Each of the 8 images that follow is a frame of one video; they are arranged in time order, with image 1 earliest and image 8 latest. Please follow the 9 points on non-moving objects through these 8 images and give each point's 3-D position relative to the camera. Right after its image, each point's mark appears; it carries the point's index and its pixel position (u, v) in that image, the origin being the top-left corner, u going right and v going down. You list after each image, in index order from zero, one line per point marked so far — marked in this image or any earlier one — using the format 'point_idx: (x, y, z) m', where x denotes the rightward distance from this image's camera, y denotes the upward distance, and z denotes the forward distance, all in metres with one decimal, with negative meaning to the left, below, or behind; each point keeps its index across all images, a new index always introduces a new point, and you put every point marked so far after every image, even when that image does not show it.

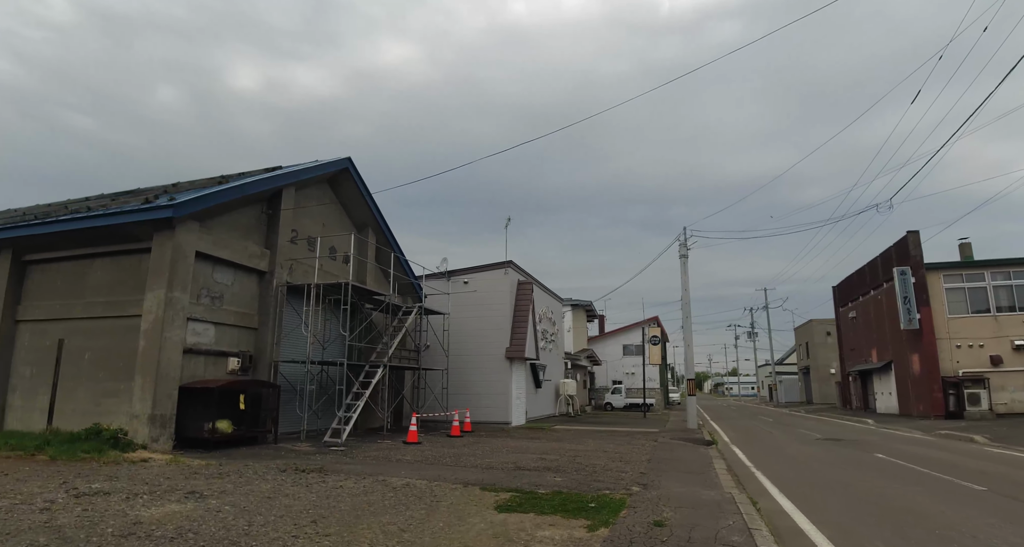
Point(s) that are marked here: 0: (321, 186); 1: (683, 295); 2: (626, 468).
0: (-5.4, +2.5, +15.5) m
1: (+6.0, -0.9, +19.8) m
2: (+2.0, -3.6, +10.0) m
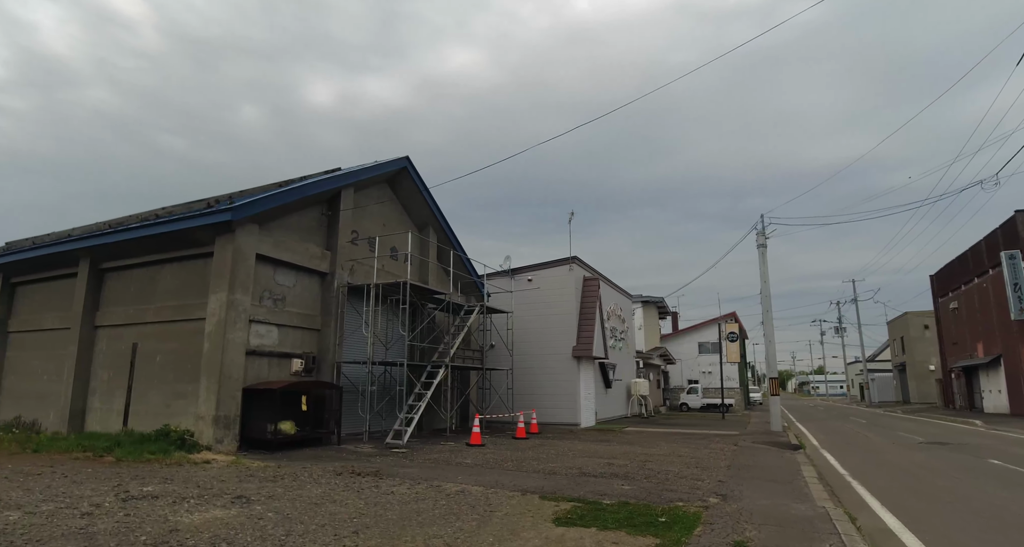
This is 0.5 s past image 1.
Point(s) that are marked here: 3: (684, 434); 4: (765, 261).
0: (-3.7, +2.4, +15.4) m
1: (+8.2, -0.5, +18.3) m
2: (+3.1, -3.3, +9.1) m
3: (+5.2, -4.9, +16.7) m
4: (+8.4, +0.4, +18.6) m
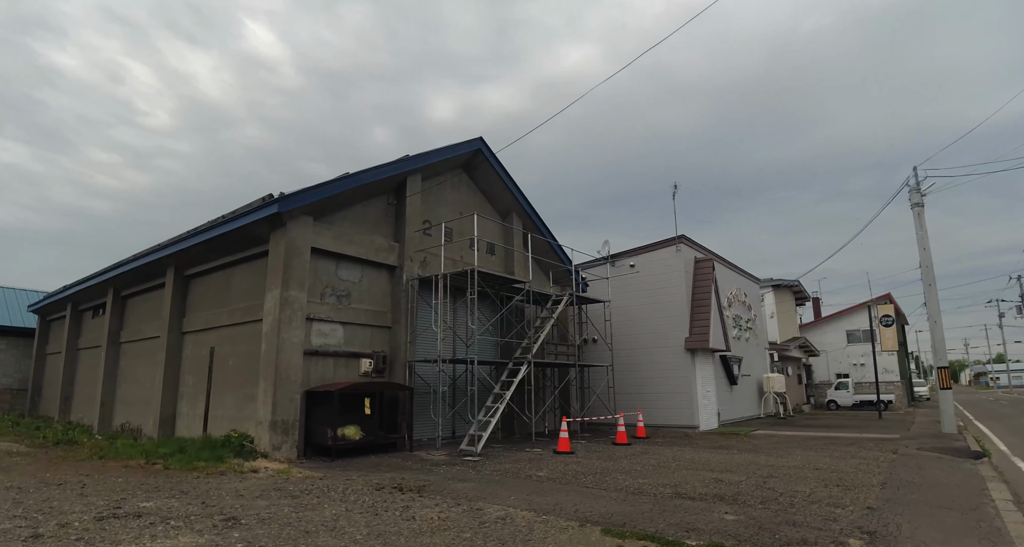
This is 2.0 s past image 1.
0: (-1.6, +2.6, +14.4) m
1: (+10.9, +0.5, +14.5) m
2: (+4.0, -2.8, +6.7) m
3: (+7.9, -4.1, +13.6) m
4: (+11.0, +1.4, +14.8) m
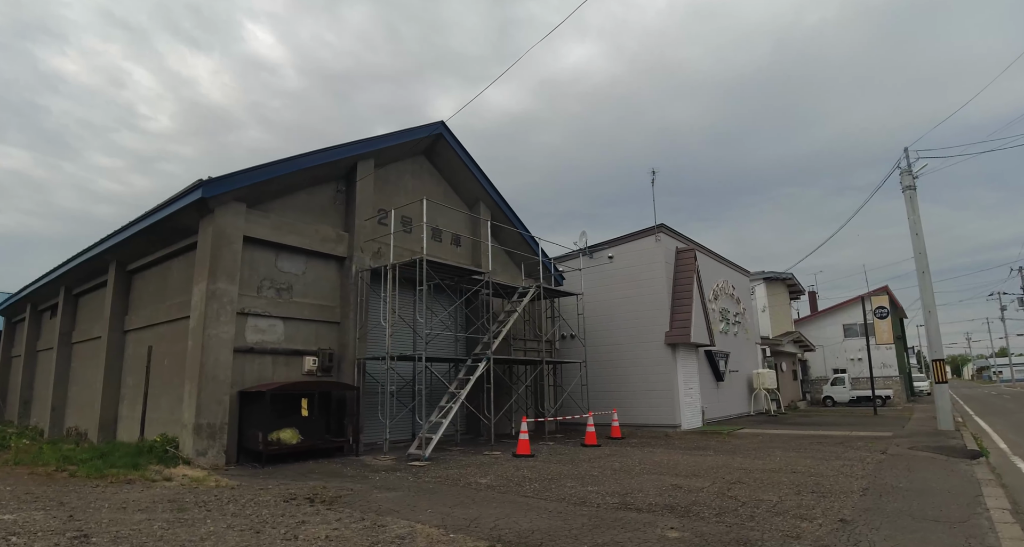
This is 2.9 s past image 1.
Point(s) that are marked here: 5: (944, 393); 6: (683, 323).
0: (-2.4, +2.8, +13.5) m
1: (+10.0, +0.8, +13.6) m
2: (+3.2, -2.5, +5.8) m
3: (+7.1, -3.8, +12.7) m
4: (+10.2, +1.7, +13.9) m
5: (+10.5, -2.9, +13.3) m
6: (+4.6, -1.3, +14.7) m
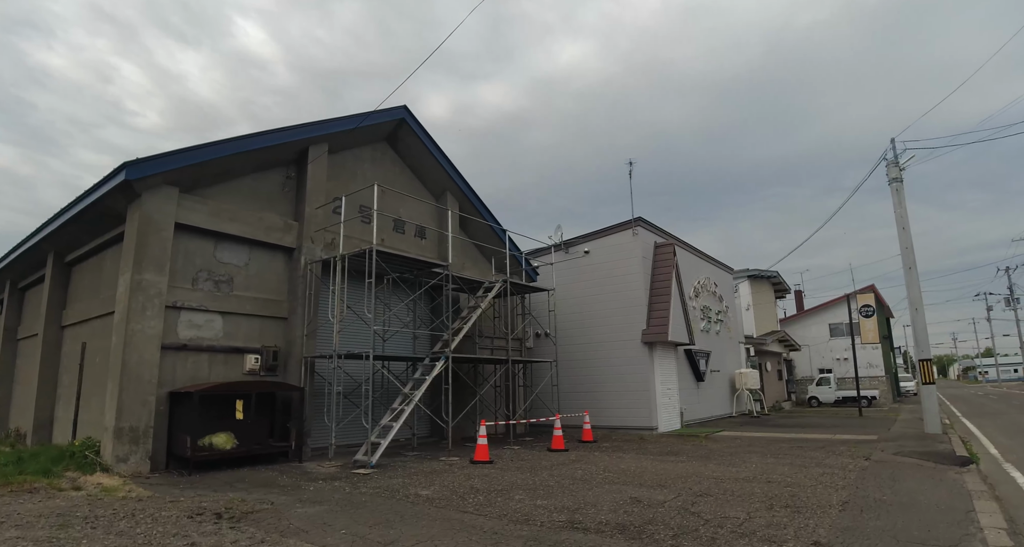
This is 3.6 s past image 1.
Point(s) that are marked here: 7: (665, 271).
0: (-3.2, +3.0, +12.7) m
1: (+9.3, +0.9, +13.0) m
2: (+2.5, -2.4, +5.1) m
3: (+6.3, -3.7, +12.1) m
4: (+9.4, +1.8, +13.3) m
5: (+9.7, -2.8, +12.7) m
6: (+3.8, -1.2, +14.1) m
7: (+4.1, +0.1, +14.8) m
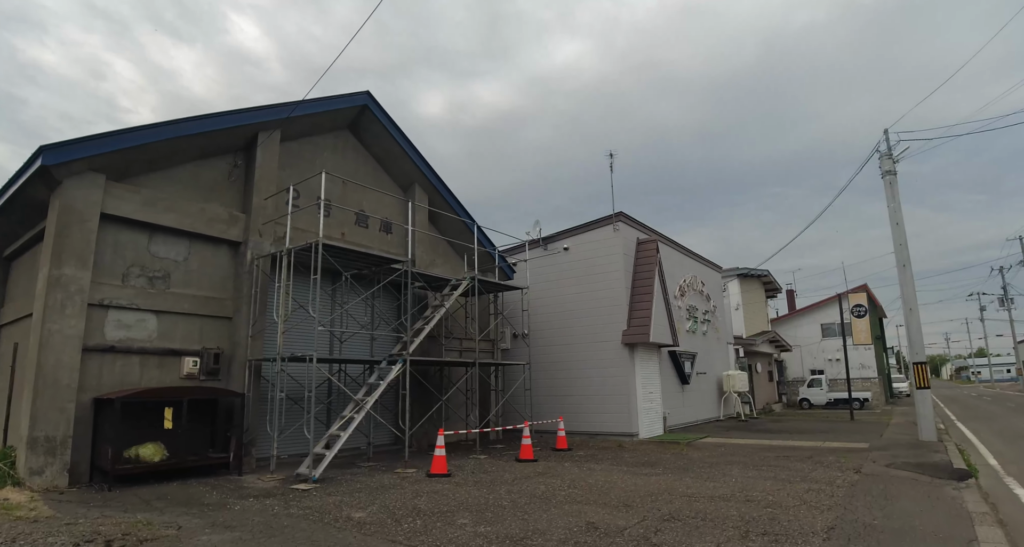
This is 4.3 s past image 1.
0: (-3.8, +3.1, +11.9) m
1: (+8.6, +0.9, +12.3) m
2: (+1.9, -2.3, +4.3) m
3: (+5.6, -3.6, +11.4) m
4: (+8.8, +1.9, +12.6) m
5: (+9.1, -2.8, +12.0) m
6: (+3.1, -1.2, +13.3) m
7: (+3.4, +0.1, +14.1) m
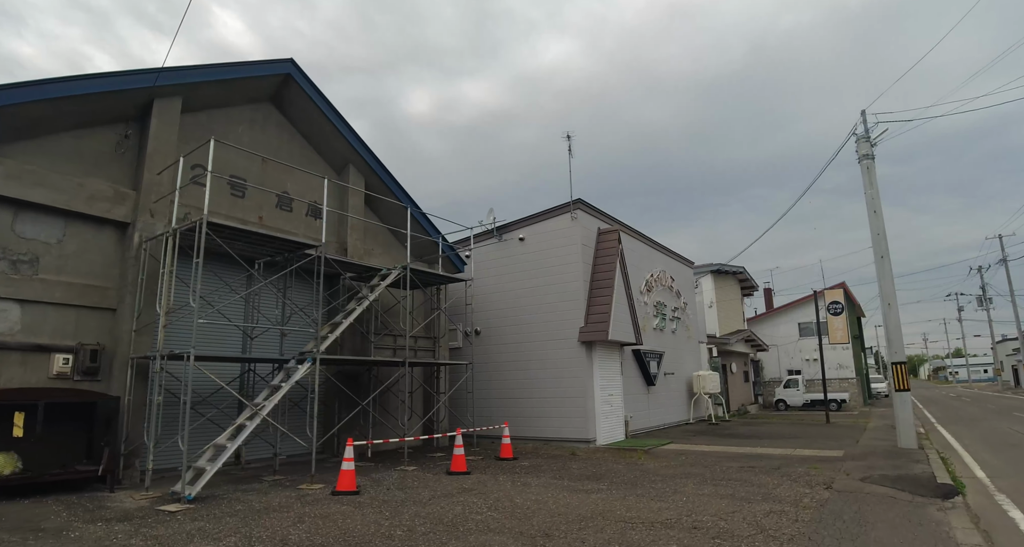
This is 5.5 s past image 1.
0: (-5.0, +3.3, +10.7) m
1: (+7.5, +1.1, +11.4) m
2: (+1.0, -2.1, +3.2) m
3: (+4.5, -3.4, +10.3) m
4: (+7.6, +2.0, +11.6) m
5: (+7.9, -2.6, +11.1) m
6: (+1.9, -1.0, +12.2) m
7: (+2.2, +0.3, +13.0) m
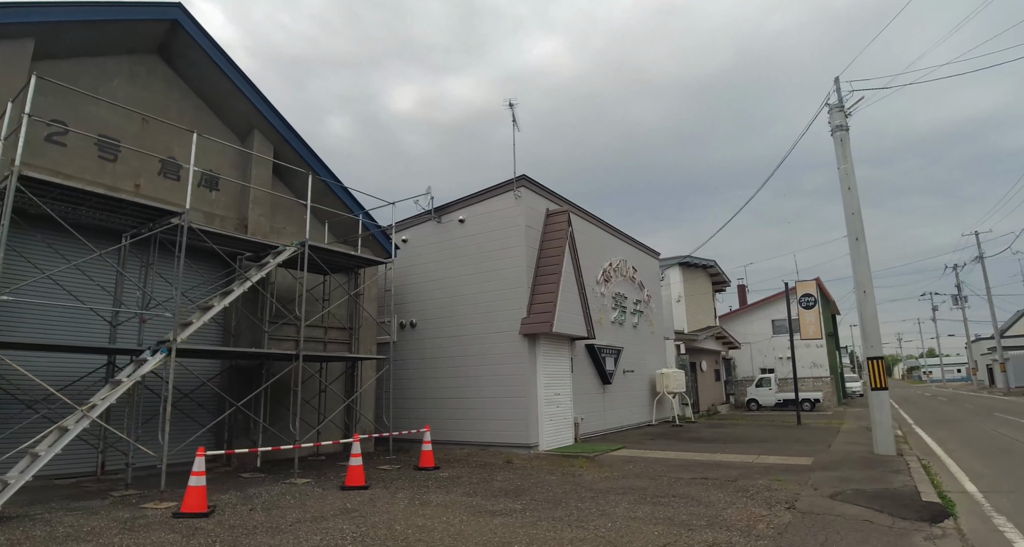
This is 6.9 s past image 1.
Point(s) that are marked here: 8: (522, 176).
0: (-6.2, +3.6, +9.1) m
1: (+6.2, +1.4, +10.2) m
2: (-0.1, -1.8, +1.8) m
3: (+3.2, -3.1, +9.0) m
4: (+6.3, +2.3, +10.4) m
5: (+6.6, -2.3, +9.9) m
6: (+0.6, -0.7, +10.8) m
7: (+0.9, +0.6, +11.6) m
8: (+0.2, +2.1, +11.5) m
